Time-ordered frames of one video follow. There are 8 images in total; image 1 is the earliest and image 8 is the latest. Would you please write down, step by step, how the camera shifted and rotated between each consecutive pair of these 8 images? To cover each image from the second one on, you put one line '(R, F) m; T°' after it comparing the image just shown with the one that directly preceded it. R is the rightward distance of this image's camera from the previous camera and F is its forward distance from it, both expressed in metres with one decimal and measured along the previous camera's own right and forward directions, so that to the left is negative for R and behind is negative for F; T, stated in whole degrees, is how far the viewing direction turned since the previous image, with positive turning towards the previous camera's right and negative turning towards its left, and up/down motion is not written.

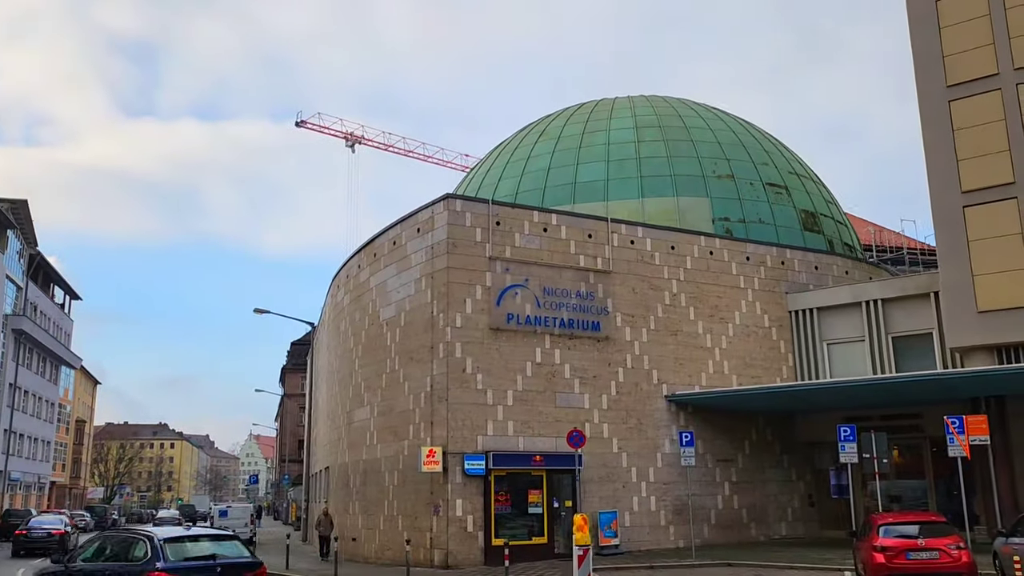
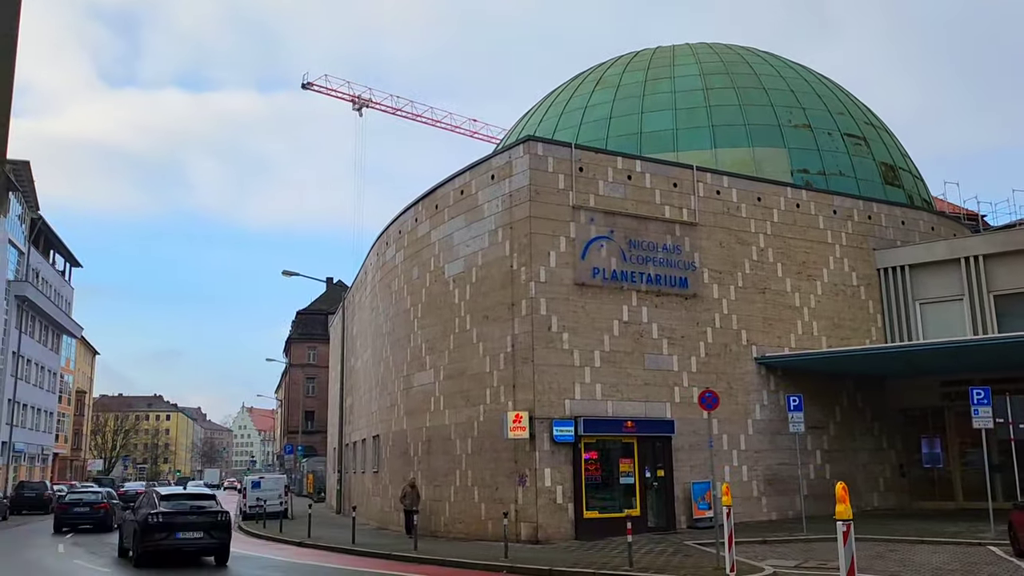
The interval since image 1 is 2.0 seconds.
(-2.3, +1.9) m; +1°
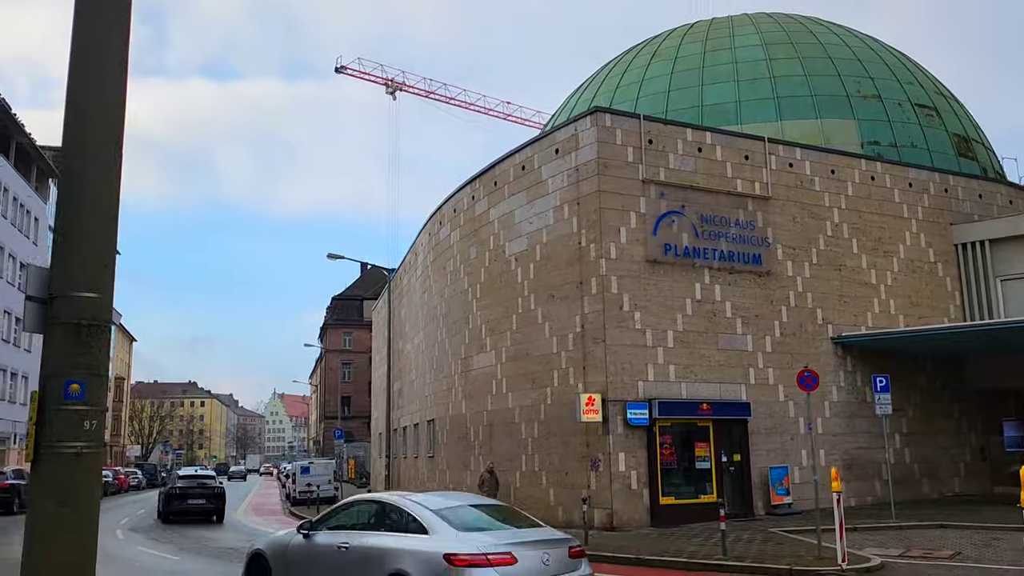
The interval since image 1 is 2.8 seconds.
(-1.0, +0.8) m; -2°
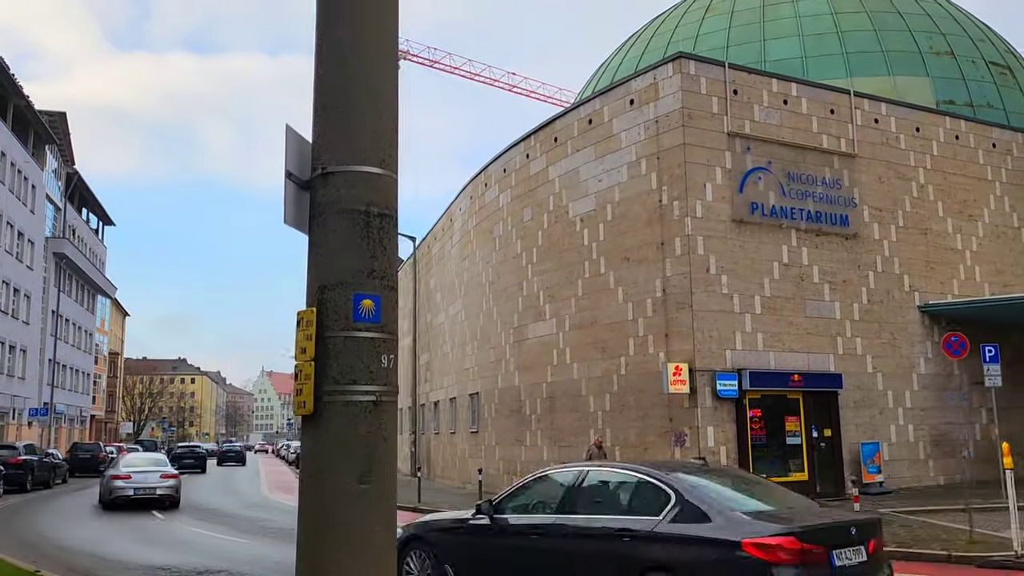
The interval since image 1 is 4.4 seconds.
(-1.9, +1.6) m; +1°
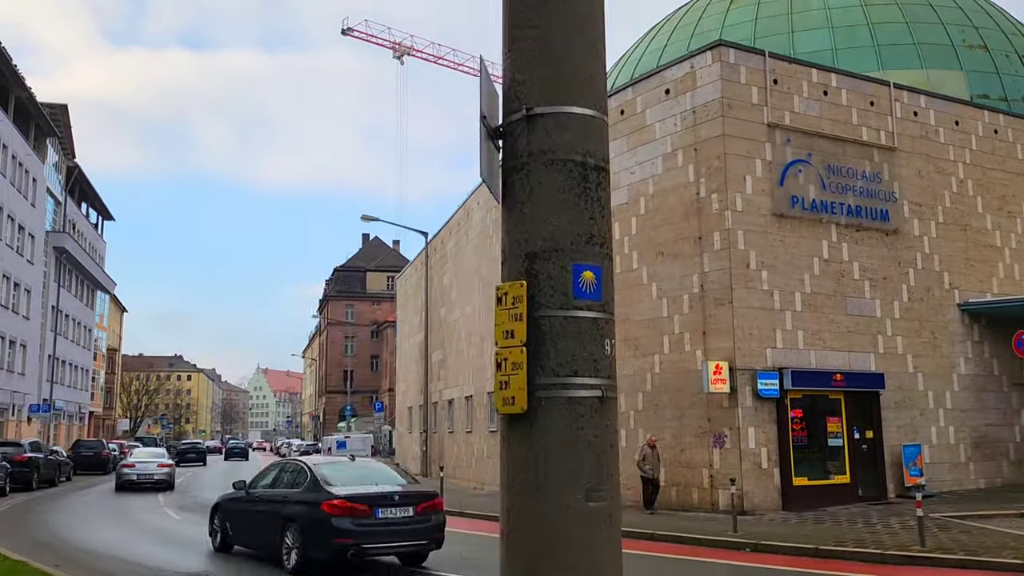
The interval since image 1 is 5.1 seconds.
(-0.8, +0.6) m; 0°
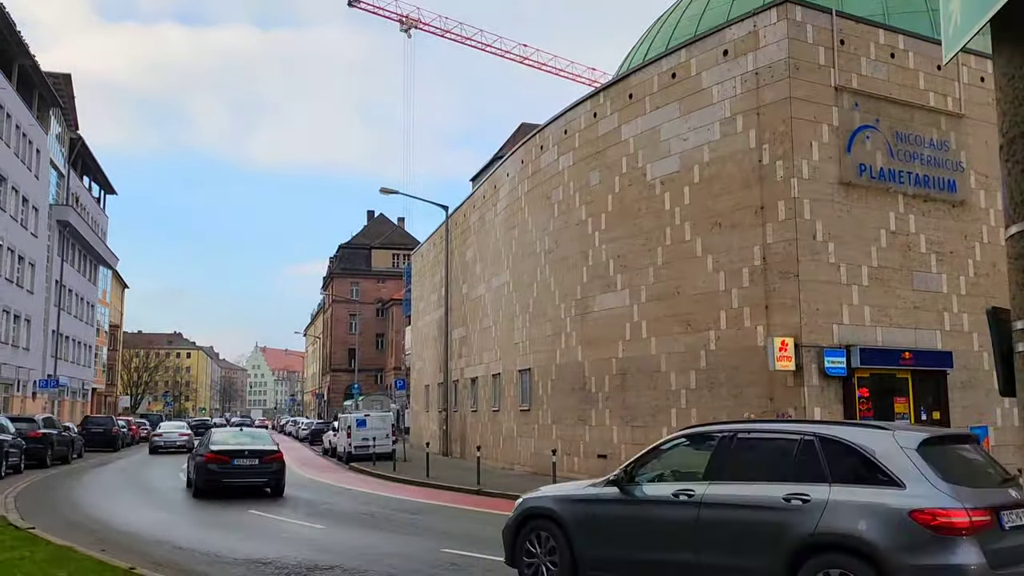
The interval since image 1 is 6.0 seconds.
(-1.0, +1.0) m; 0°
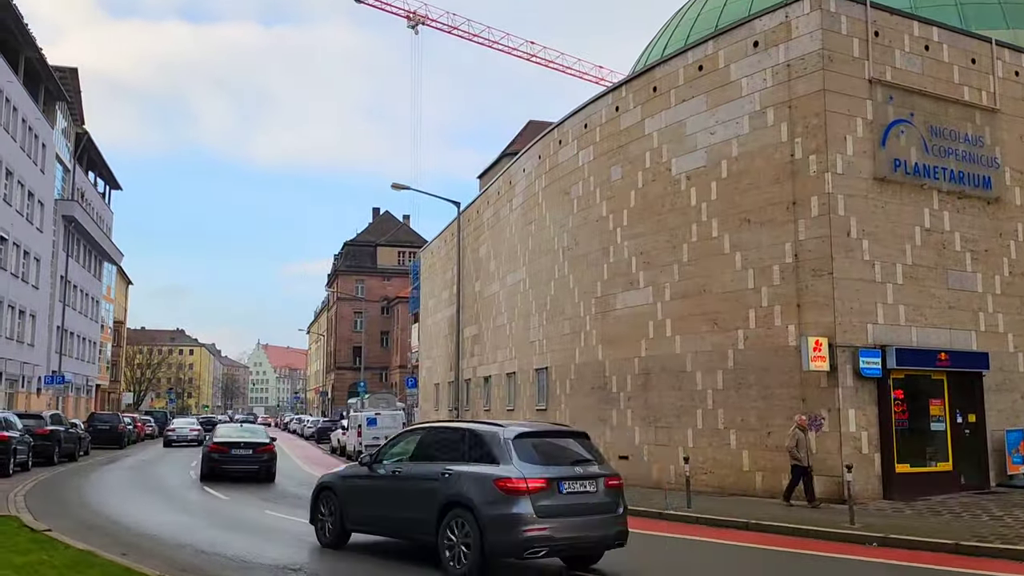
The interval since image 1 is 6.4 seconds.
(-0.4, +0.5) m; 0°
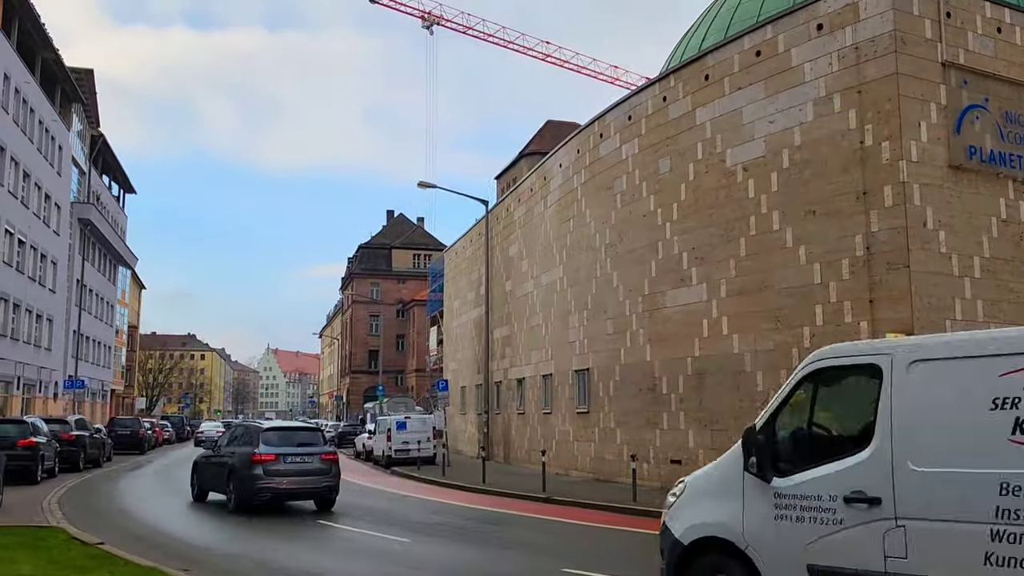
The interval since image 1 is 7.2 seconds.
(-0.9, +0.8) m; 0°
